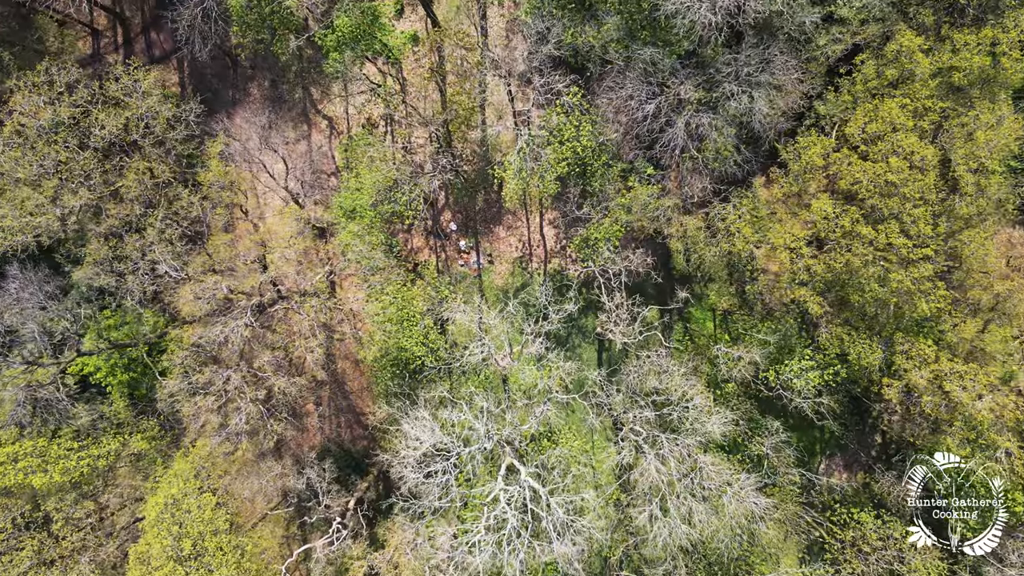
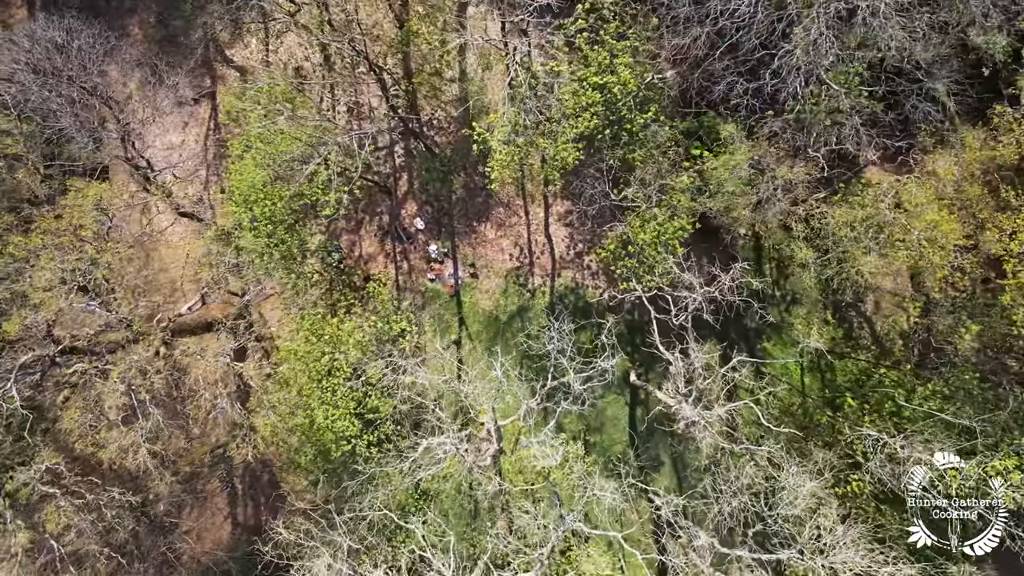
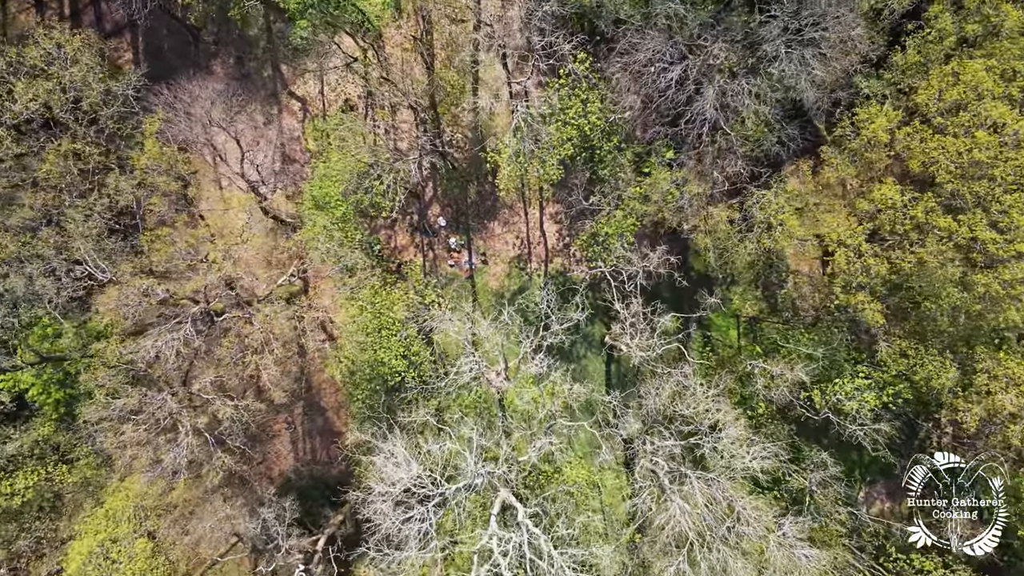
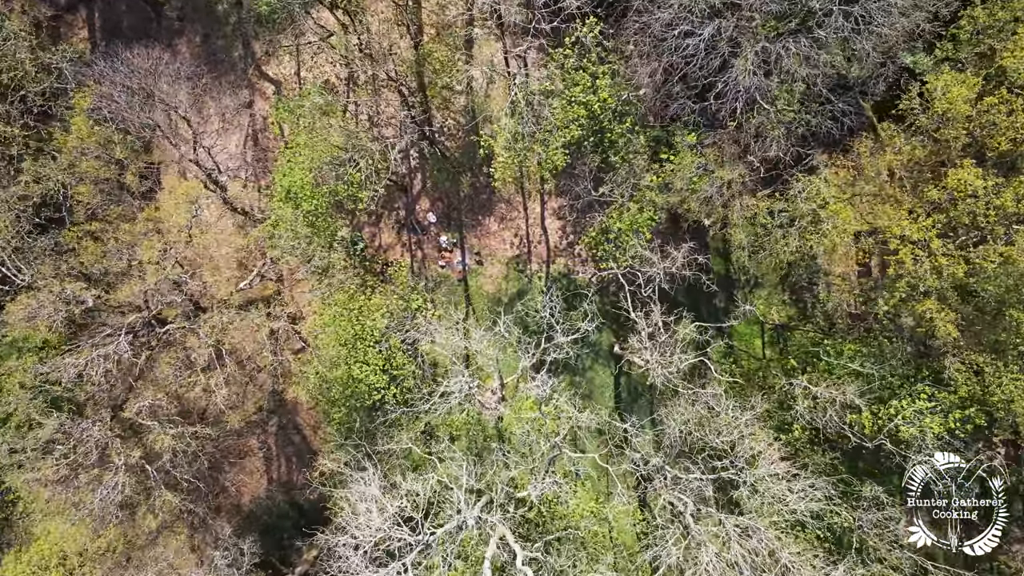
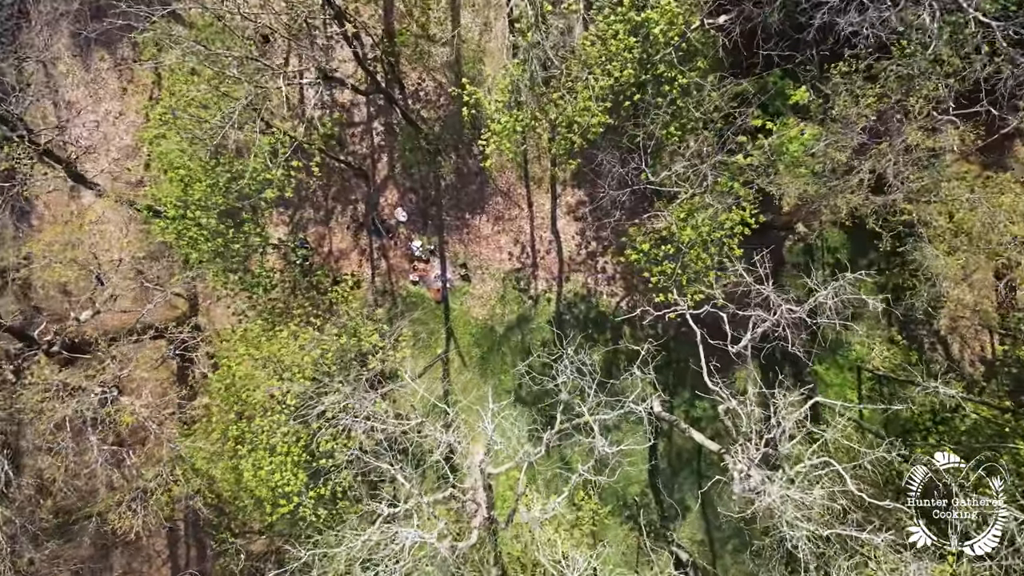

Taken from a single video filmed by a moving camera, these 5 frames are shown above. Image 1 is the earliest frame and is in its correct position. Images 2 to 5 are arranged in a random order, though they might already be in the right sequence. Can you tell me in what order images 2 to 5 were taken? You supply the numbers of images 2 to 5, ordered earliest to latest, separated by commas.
3, 4, 2, 5
